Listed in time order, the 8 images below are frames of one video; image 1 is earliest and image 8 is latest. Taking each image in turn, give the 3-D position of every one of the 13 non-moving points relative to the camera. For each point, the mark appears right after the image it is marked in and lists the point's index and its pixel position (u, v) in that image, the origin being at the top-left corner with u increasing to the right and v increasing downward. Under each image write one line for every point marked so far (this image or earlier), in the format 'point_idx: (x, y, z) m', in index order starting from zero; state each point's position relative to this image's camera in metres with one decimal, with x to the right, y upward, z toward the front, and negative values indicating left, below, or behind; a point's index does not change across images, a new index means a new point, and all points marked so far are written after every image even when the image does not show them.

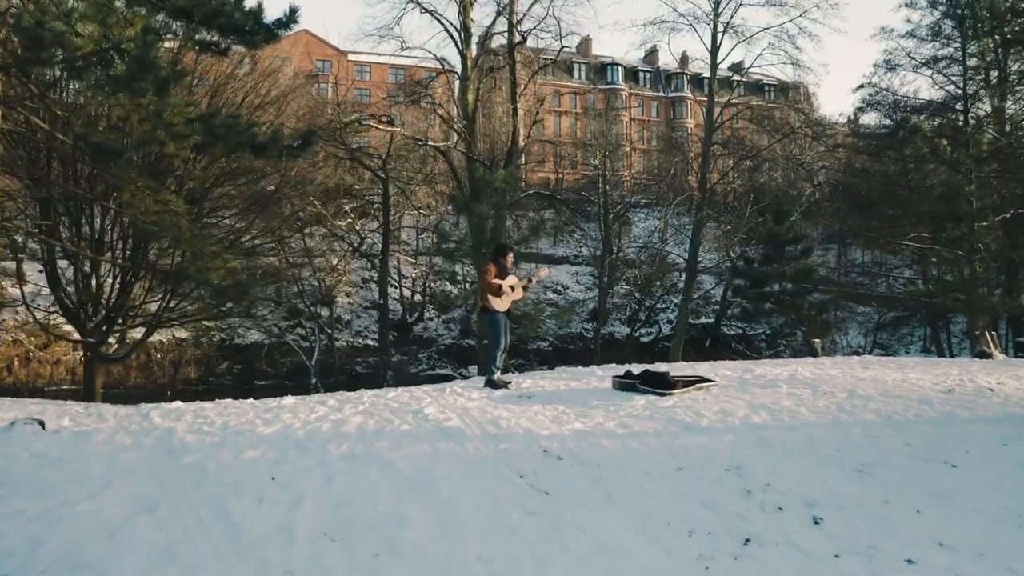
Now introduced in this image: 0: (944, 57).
0: (+10.3, +5.5, +18.7) m
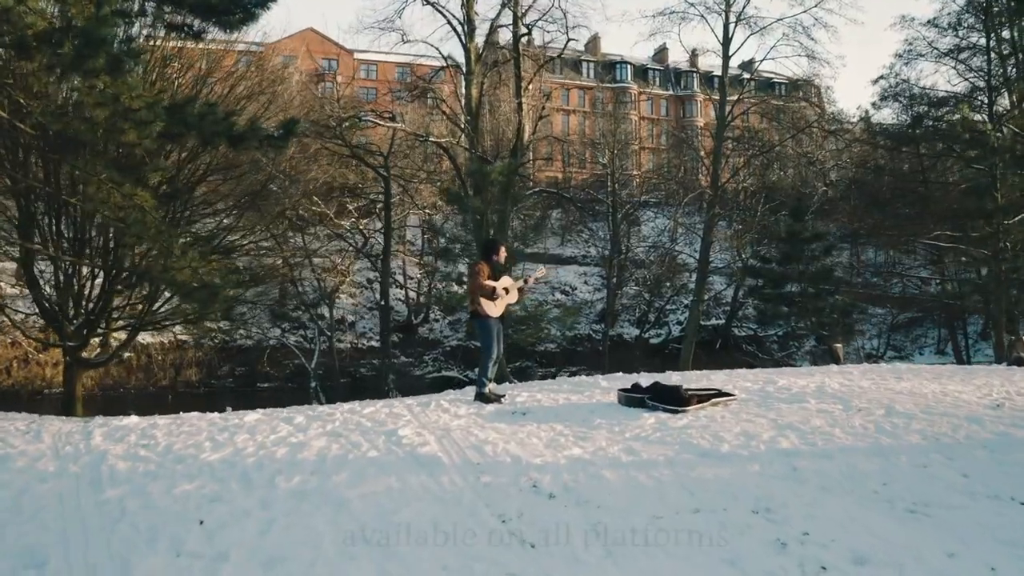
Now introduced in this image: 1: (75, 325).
0: (+10.4, +5.5, +18.0) m
1: (-6.2, -0.5, +11.2) m
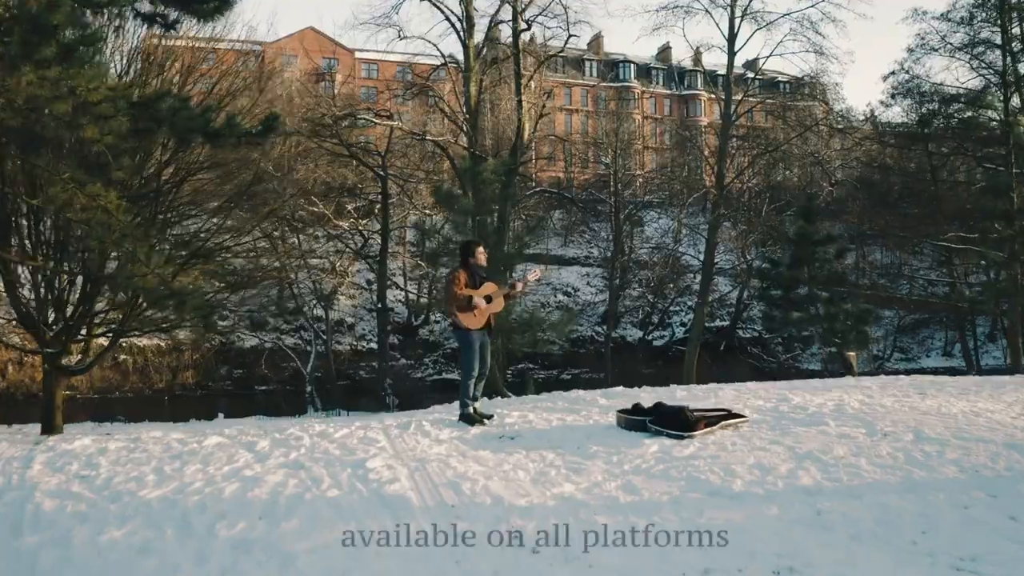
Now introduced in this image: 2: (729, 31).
0: (+10.4, +5.4, +17.5) m
1: (-6.2, -0.6, +10.8) m
2: (+4.8, +5.7, +17.5) m
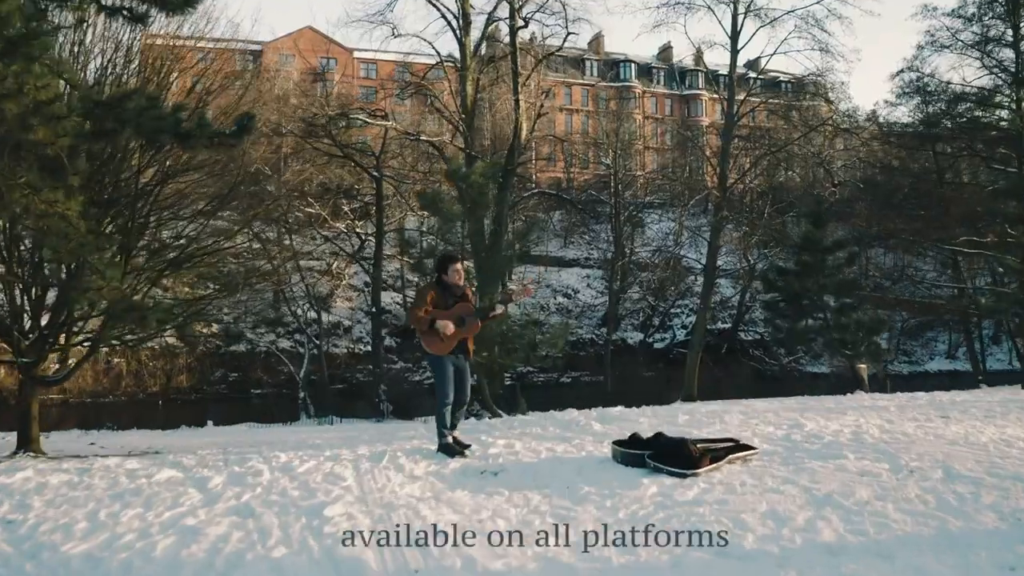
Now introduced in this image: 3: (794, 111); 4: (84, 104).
0: (+10.3, +5.3, +17.0) m
1: (-6.3, -0.7, +10.4) m
2: (+4.7, +5.6, +17.0) m
3: (+7.0, +4.4, +19.8) m
4: (-3.7, +1.6, +6.8) m
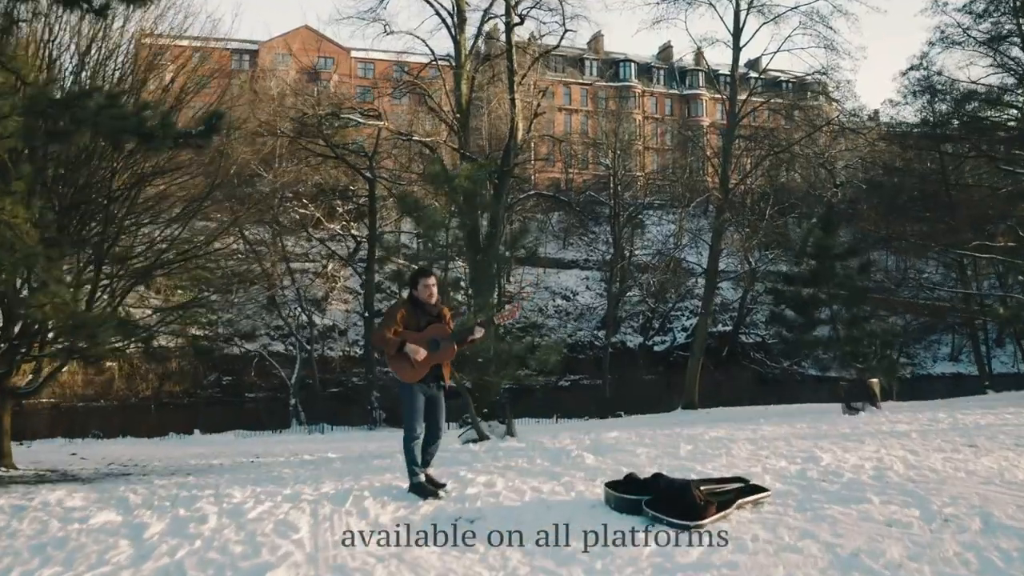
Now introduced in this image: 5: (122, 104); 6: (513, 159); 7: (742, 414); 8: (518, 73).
0: (+10.2, +5.2, +16.6) m
1: (-6.4, -0.8, +9.9) m
2: (+4.6, +5.5, +16.6) m
3: (+7.0, +4.3, +19.3) m
4: (-3.8, +1.5, +6.4) m
5: (-3.3, +1.6, +6.7) m
6: (0.0, +2.9, +17.7) m
7: (+4.6, -2.5, +15.6) m
8: (+0.1, +4.9, +18.1) m
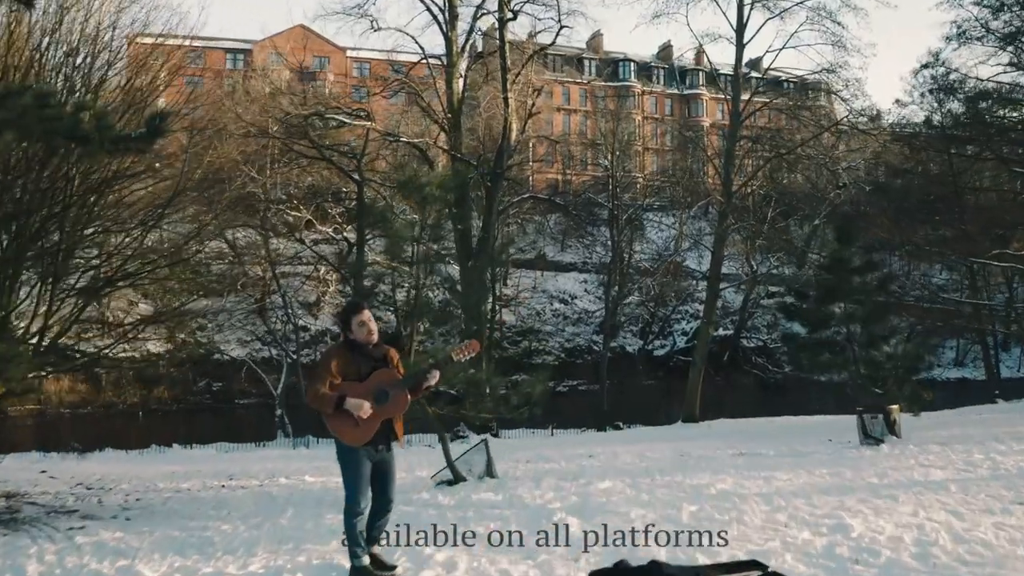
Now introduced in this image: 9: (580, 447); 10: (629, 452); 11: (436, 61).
0: (+10.1, +5.1, +15.9) m
1: (-6.5, -0.9, +9.2) m
2: (+4.5, +5.3, +15.9) m
3: (+6.8, +4.2, +18.7) m
4: (-3.9, +1.3, +5.7) m
5: (-3.4, +1.4, +6.0) m
6: (-0.1, +2.7, +17.0) m
7: (+4.4, -2.7, +14.9) m
8: (0.0, +4.7, +17.4) m
9: (+1.1, -2.6, +12.9) m
10: (+1.8, -2.5, +12.1) m
11: (-1.7, +5.1, +17.9) m
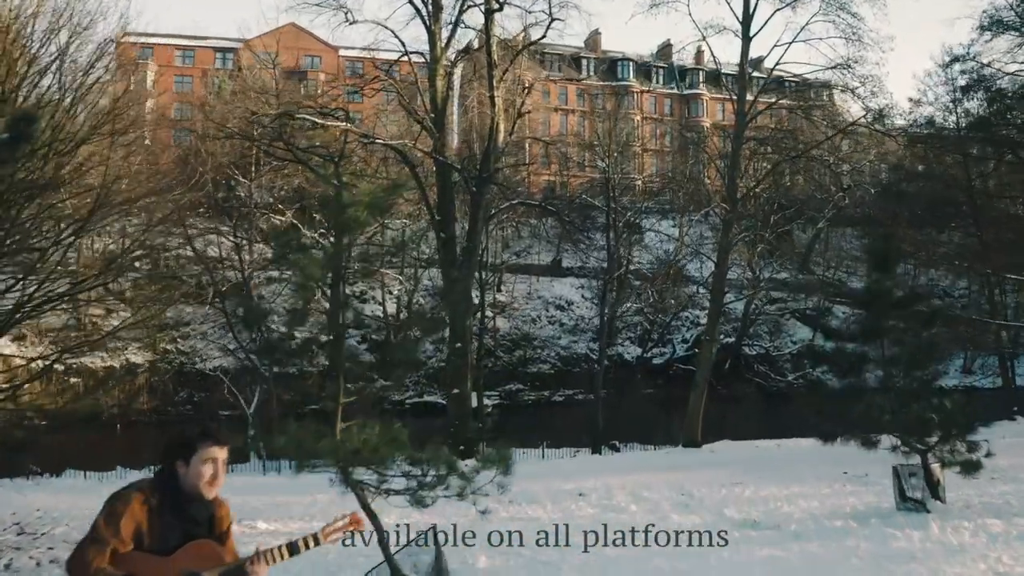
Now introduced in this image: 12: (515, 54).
0: (+9.8, +4.8, +14.7) m
1: (-6.8, -1.2, +8.1) m
2: (+4.3, +5.1, +14.7) m
3: (+6.6, +3.9, +17.5) m
4: (-4.2, +1.1, +4.5) m
5: (-3.6, +1.2, +4.8) m
6: (-0.4, +2.5, +15.9) m
7: (+4.2, -2.9, +13.7) m
8: (-0.2, +4.5, +16.3) m
9: (+0.9, -2.9, +11.8) m
10: (+1.5, -2.8, +10.9) m
11: (-1.9, +4.8, +16.7) m
12: (+0.1, +4.8, +16.4) m
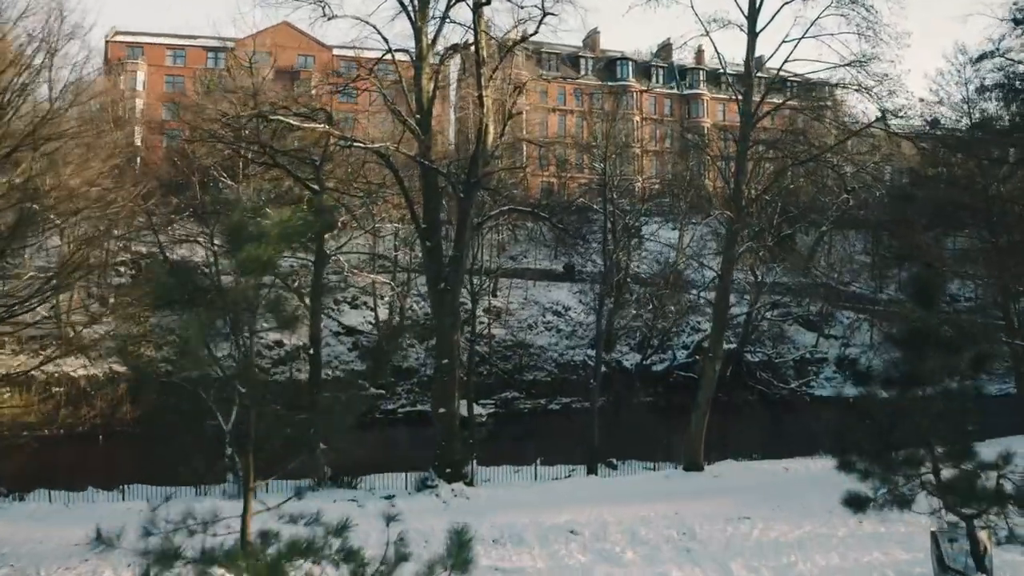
0: (+9.7, +4.6, +13.9) m
1: (-6.9, -1.4, +7.2) m
2: (+4.1, +4.9, +13.8) m
3: (+6.4, +3.7, +16.6) m
4: (-4.3, +0.9, +3.7) m
5: (-3.8, +0.9, +4.0) m
6: (-0.5, +2.3, +15.0) m
7: (+4.0, -3.1, +12.9) m
8: (-0.4, +4.3, +15.4) m
9: (+0.7, -3.1, +10.9) m
10: (+1.3, -3.0, +10.0) m
11: (-2.1, +4.6, +15.8) m
12: (-0.1, +4.6, +15.5) m
